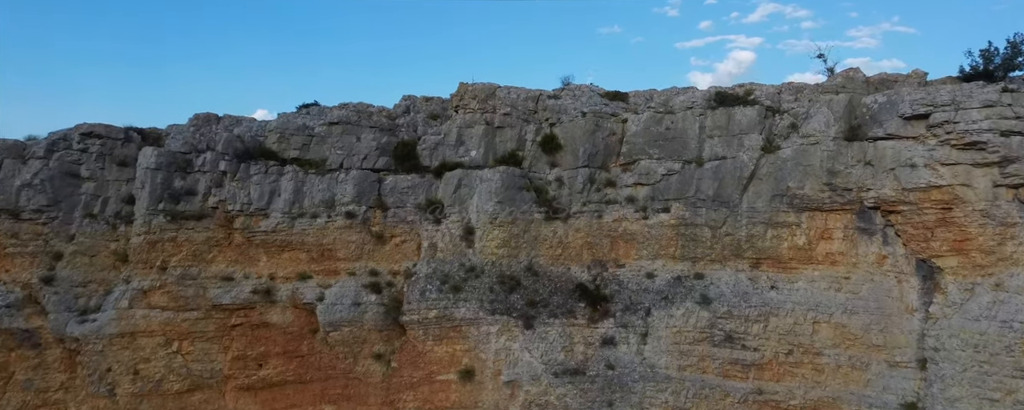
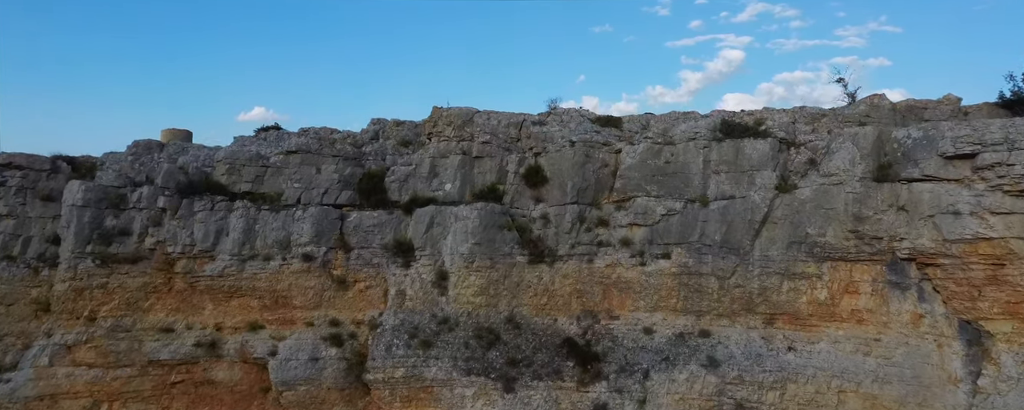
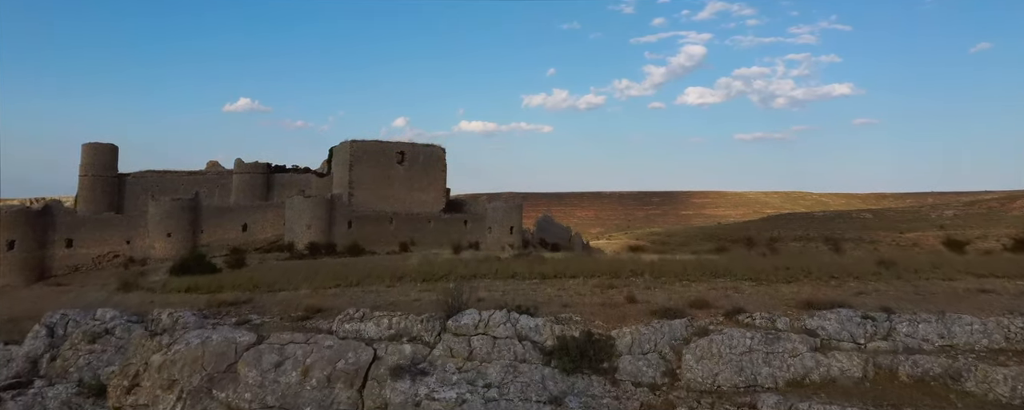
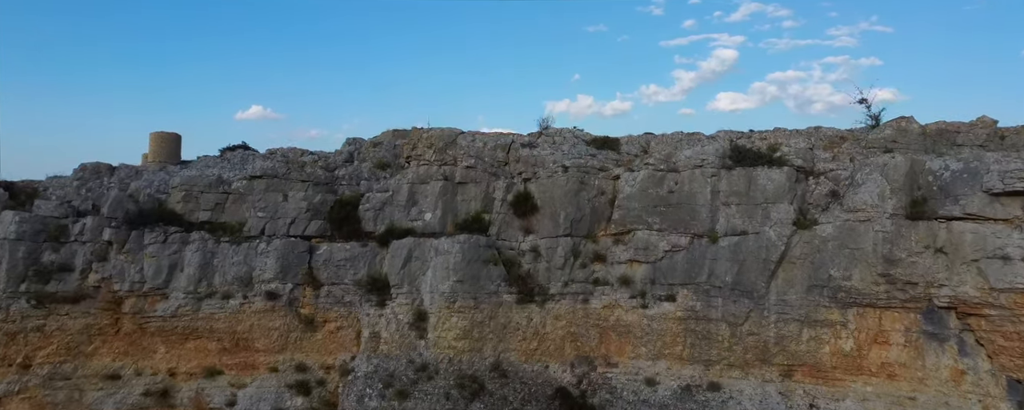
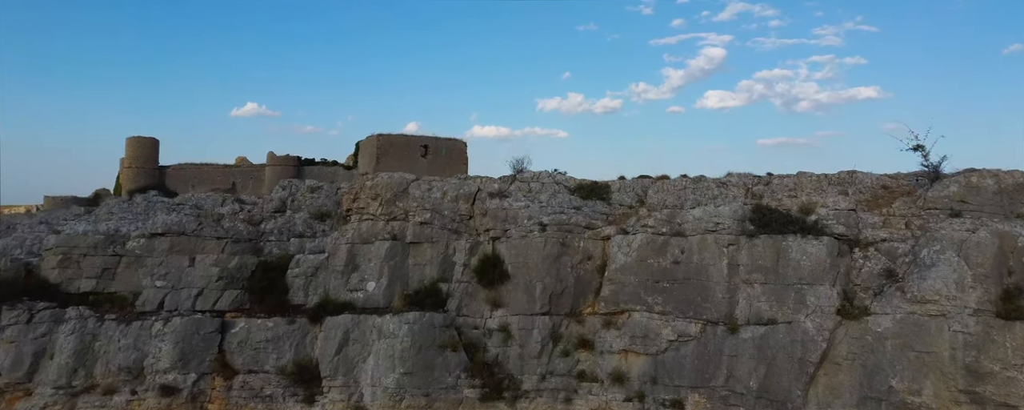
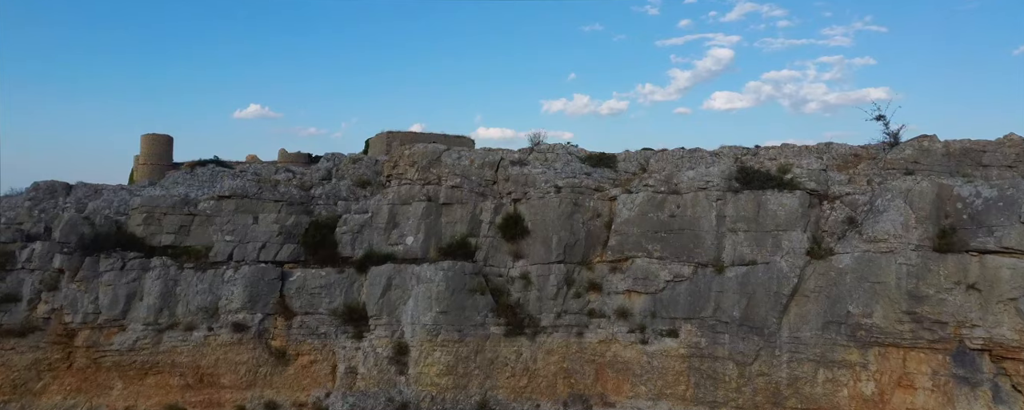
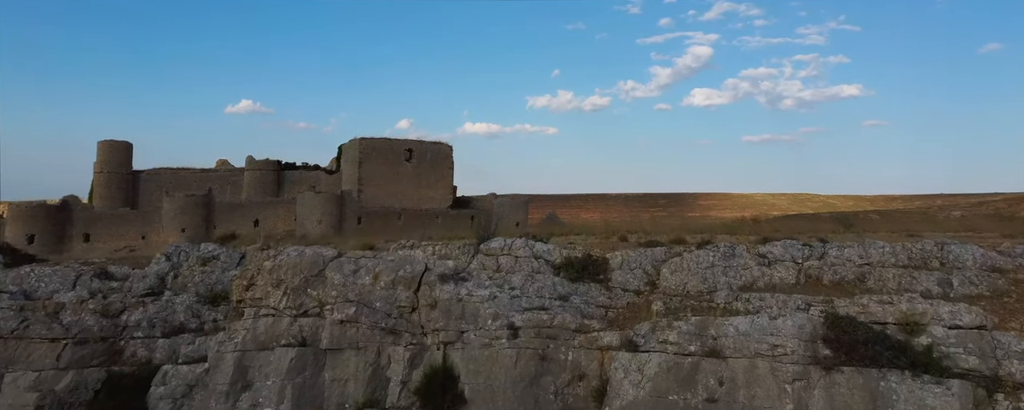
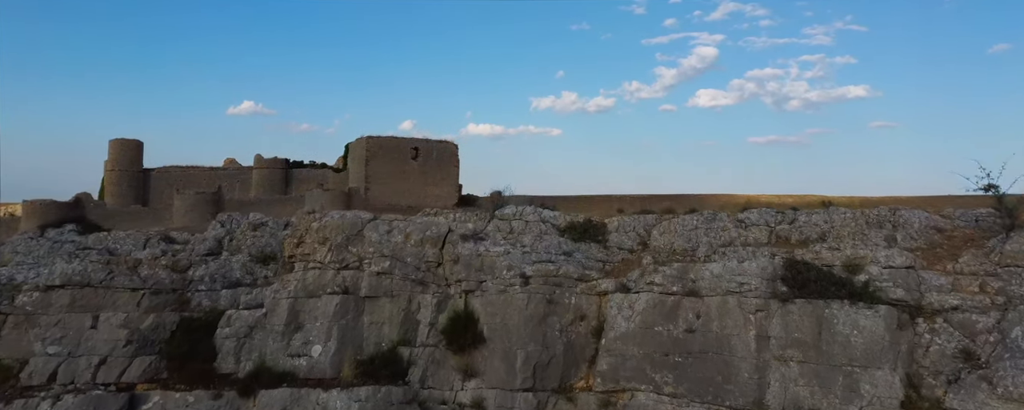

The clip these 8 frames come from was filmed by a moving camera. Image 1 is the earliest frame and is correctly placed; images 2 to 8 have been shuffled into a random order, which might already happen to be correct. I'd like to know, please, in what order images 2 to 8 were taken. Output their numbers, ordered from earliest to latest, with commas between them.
2, 4, 6, 5, 8, 7, 3
